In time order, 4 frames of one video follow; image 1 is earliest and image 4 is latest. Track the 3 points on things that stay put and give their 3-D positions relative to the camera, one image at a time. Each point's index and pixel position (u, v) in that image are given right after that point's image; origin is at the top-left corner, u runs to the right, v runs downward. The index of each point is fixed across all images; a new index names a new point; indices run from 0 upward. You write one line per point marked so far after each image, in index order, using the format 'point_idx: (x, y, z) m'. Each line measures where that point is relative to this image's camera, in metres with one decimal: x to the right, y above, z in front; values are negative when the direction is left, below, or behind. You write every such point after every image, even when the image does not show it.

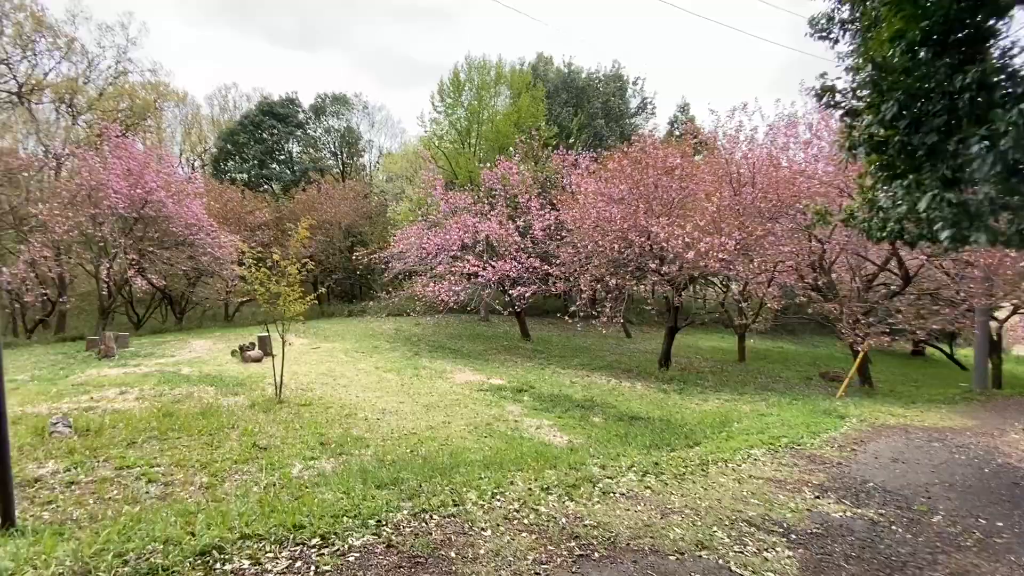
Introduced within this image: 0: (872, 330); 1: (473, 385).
0: (+7.8, -0.9, +10.4) m
1: (-0.8, -1.9, +9.2) m
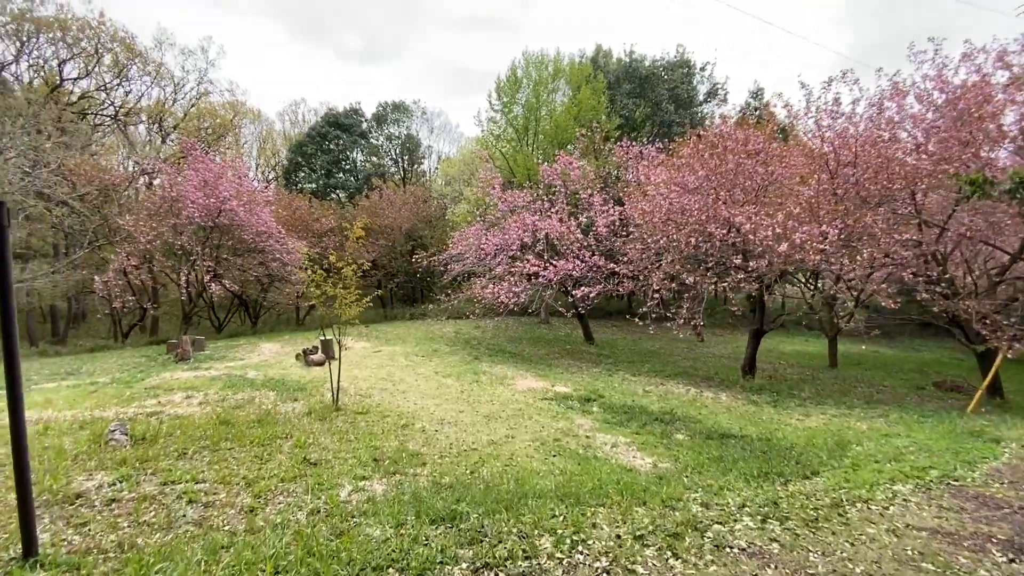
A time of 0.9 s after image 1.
0: (+9.1, -0.8, +8.7) m
1: (+0.4, -1.9, +8.5) m
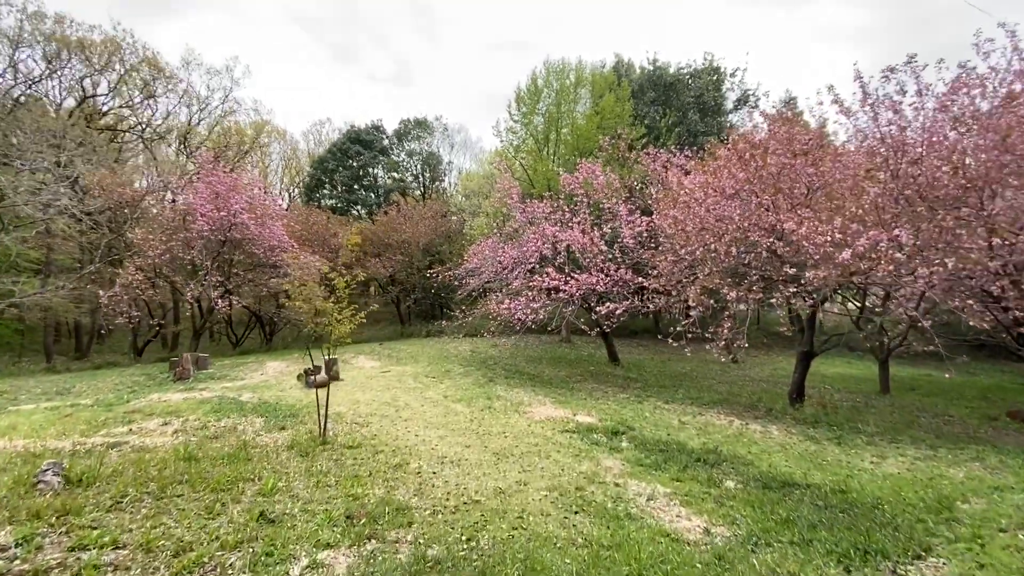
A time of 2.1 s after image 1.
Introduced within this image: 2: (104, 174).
0: (+9.4, -1.1, +7.3) m
1: (+0.7, -2.1, +7.5) m
2: (-12.2, +3.4, +14.2) m
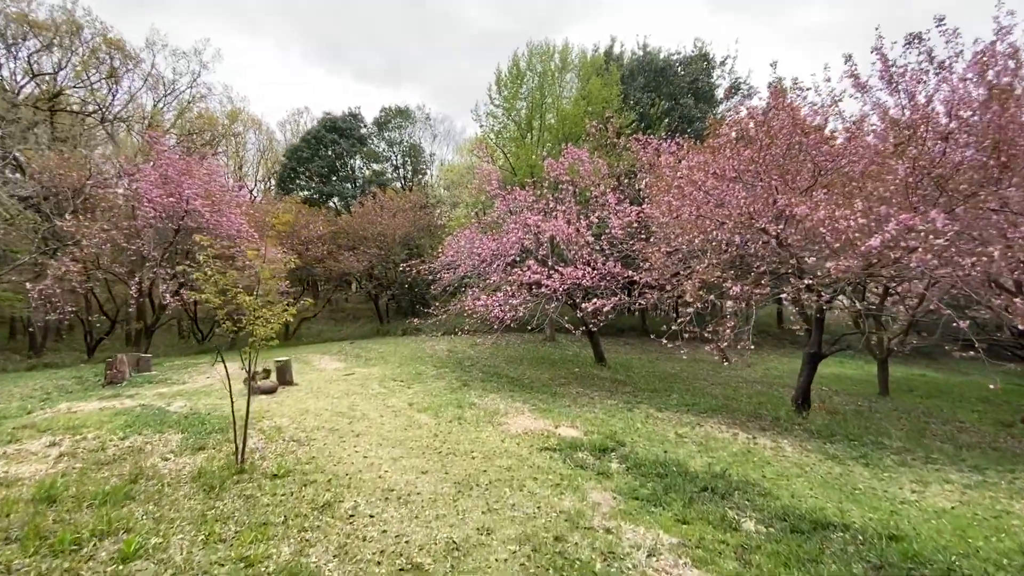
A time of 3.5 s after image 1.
0: (+9.0, -1.0, +6.4) m
1: (+0.3, -2.0, +6.4) m
2: (-12.8, +3.6, +12.6) m
